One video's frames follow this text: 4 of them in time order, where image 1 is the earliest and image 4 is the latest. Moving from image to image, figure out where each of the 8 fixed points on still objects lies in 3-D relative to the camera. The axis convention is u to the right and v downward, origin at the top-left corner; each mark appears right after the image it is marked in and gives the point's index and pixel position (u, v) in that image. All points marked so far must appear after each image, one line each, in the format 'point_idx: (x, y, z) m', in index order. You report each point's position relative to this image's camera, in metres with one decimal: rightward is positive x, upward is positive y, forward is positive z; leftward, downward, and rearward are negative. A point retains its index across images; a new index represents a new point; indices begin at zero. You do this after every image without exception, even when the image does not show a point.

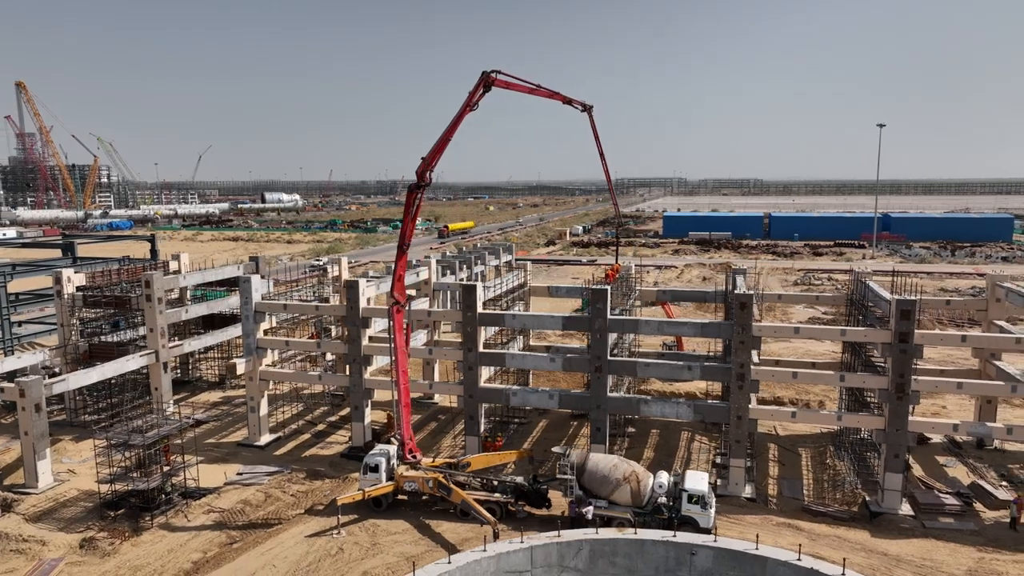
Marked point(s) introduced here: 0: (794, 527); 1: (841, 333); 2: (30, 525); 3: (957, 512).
0: (+7.6, -6.5, +18.5) m
1: (+9.3, -1.3, +19.4) m
2: (-14.0, -6.9, +19.9) m
3: (+12.5, -6.3, +19.2) m
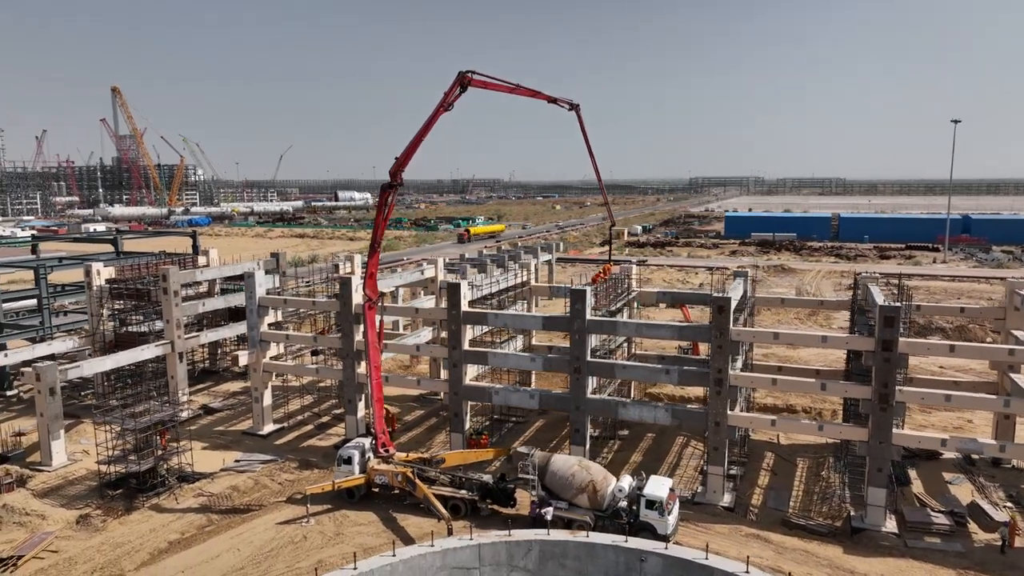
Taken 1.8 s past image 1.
0: (+6.5, -6.5, +17.8) m
1: (+8.4, -1.4, +18.6) m
2: (-14.8, -6.6, +21.3) m
3: (+11.5, -6.5, +18.1) m
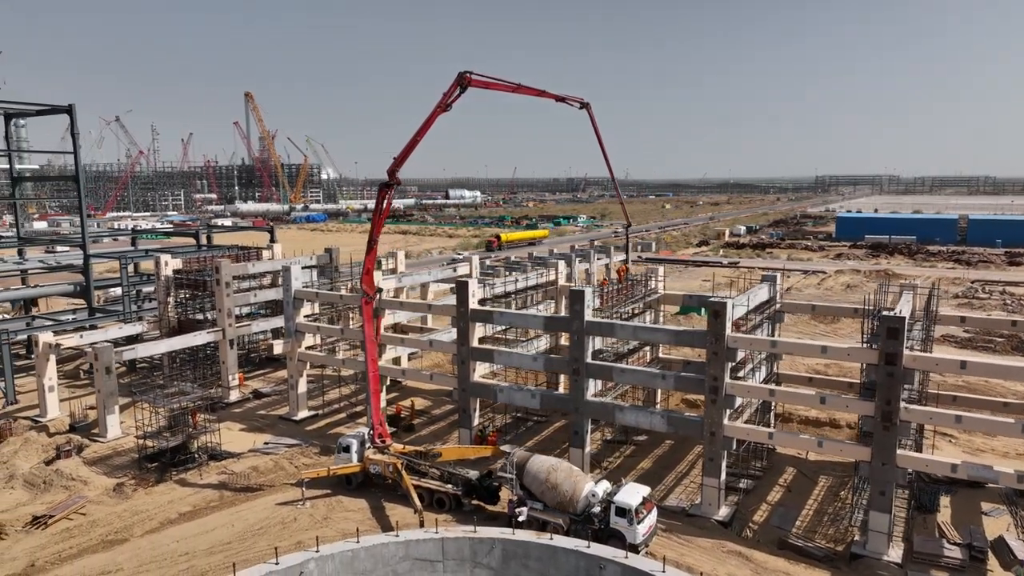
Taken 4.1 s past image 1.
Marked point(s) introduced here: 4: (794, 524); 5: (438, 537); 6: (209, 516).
0: (+5.8, -6.7, +17.0) m
1: (+7.9, -1.6, +17.4) m
2: (-14.7, -6.2, +23.7) m
3: (+10.7, -6.7, +16.4) m
4: (+7.9, -6.6, +19.3) m
5: (-1.8, -6.0, +16.5) m
6: (-8.7, -6.5, +19.6) m
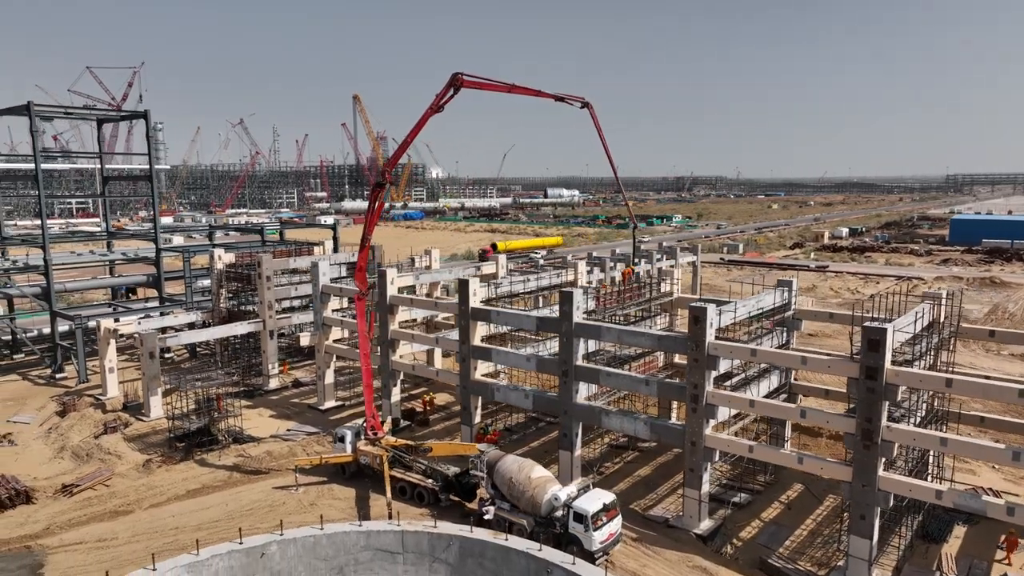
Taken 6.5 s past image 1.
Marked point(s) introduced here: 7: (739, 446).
0: (+4.7, -6.8, +16.3) m
1: (+7.0, -1.7, +16.4) m
2: (-14.6, -5.9, +25.8) m
3: (+9.5, -6.9, +15.1) m
4: (+7.2, -6.8, +18.3) m
5: (-2.8, -6.0, +16.9) m
6: (-9.2, -6.3, +20.9) m
7: (+5.9, -4.1, +17.6) m
